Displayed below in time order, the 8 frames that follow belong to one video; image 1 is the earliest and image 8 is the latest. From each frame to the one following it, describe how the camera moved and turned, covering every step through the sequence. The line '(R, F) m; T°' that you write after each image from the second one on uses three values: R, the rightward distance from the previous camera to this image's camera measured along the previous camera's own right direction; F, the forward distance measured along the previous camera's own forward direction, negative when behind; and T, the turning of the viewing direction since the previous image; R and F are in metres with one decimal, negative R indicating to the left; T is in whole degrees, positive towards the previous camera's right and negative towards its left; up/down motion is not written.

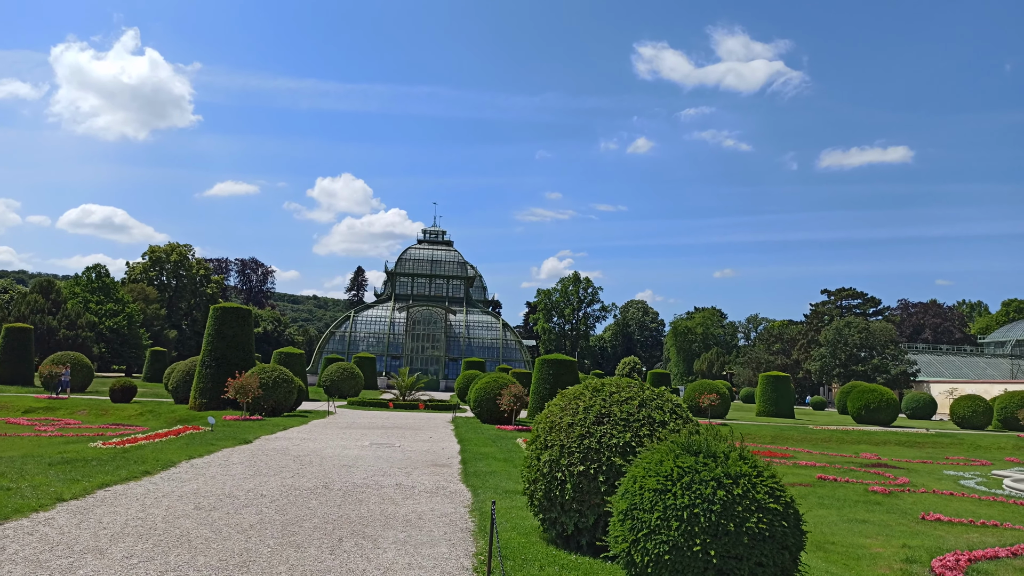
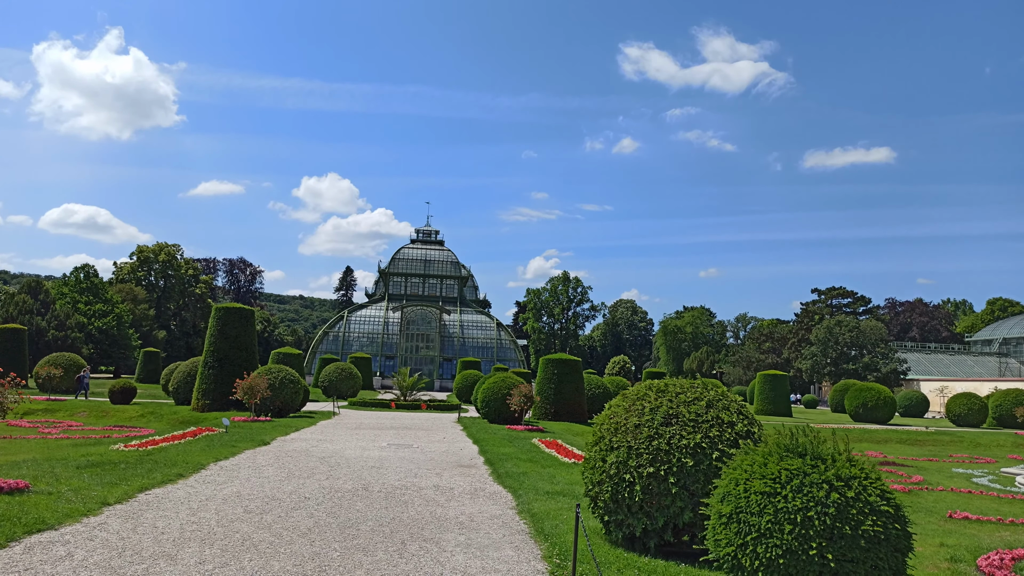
(-0.7, +0.1) m; +1°
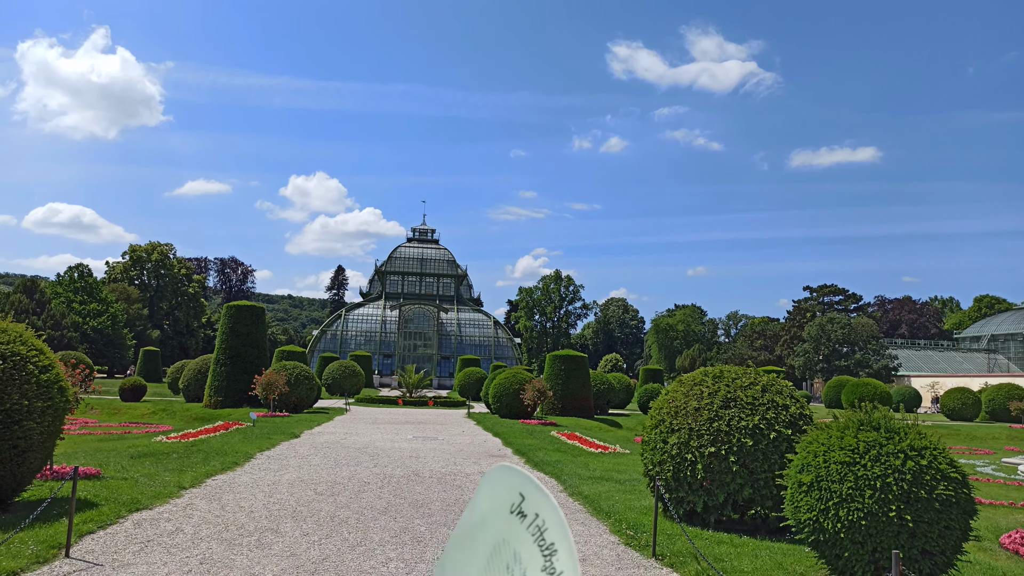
(-0.8, -0.5) m; +1°
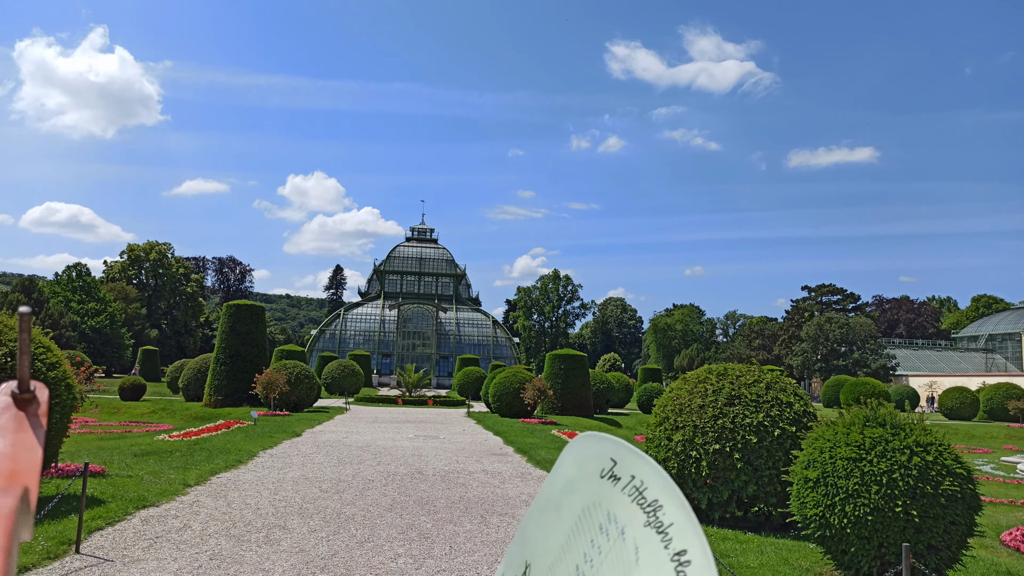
(-0.1, 0.0) m; 0°
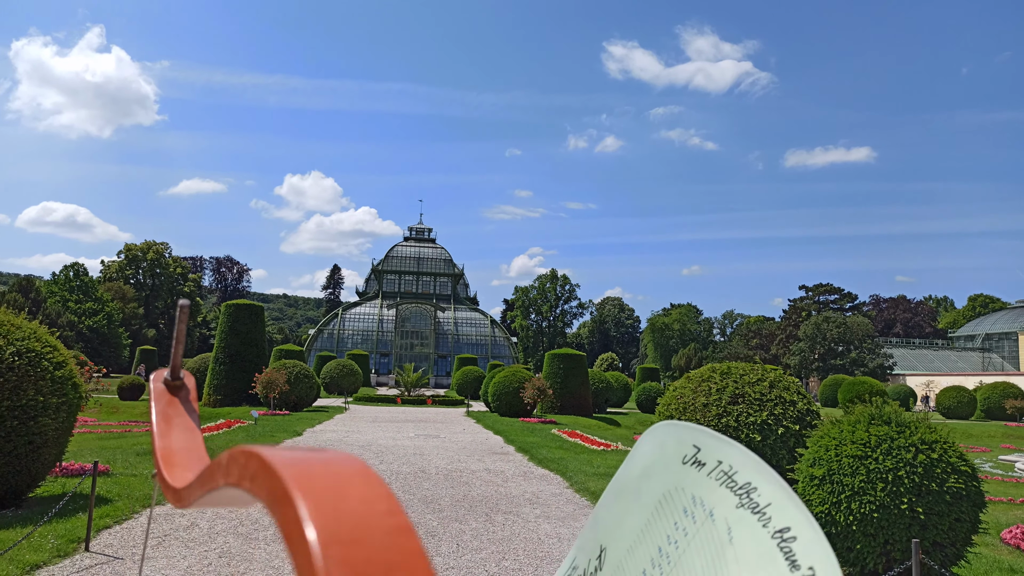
(-0.1, 0.0) m; 0°
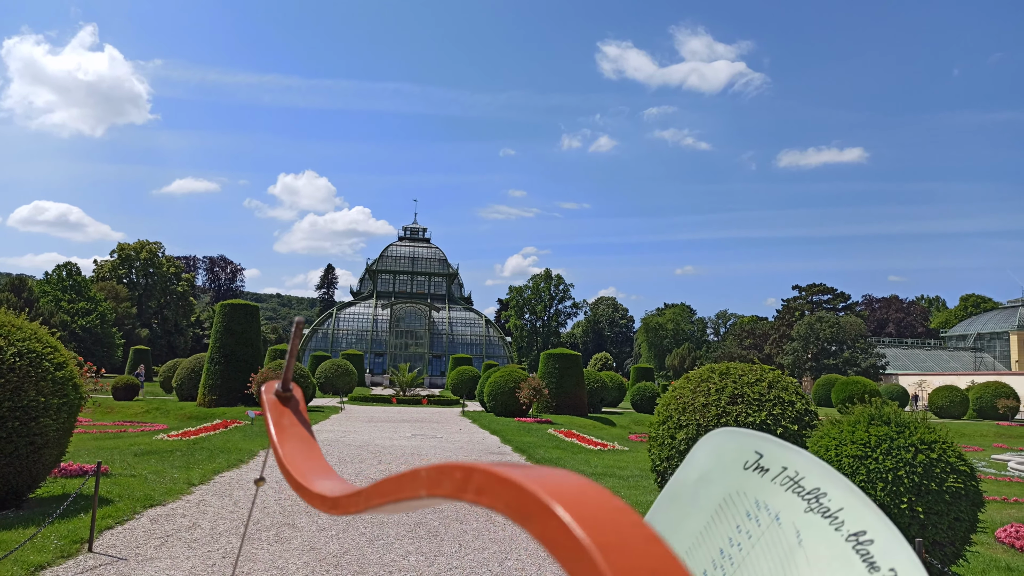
(-0.1, 0.0) m; 0°
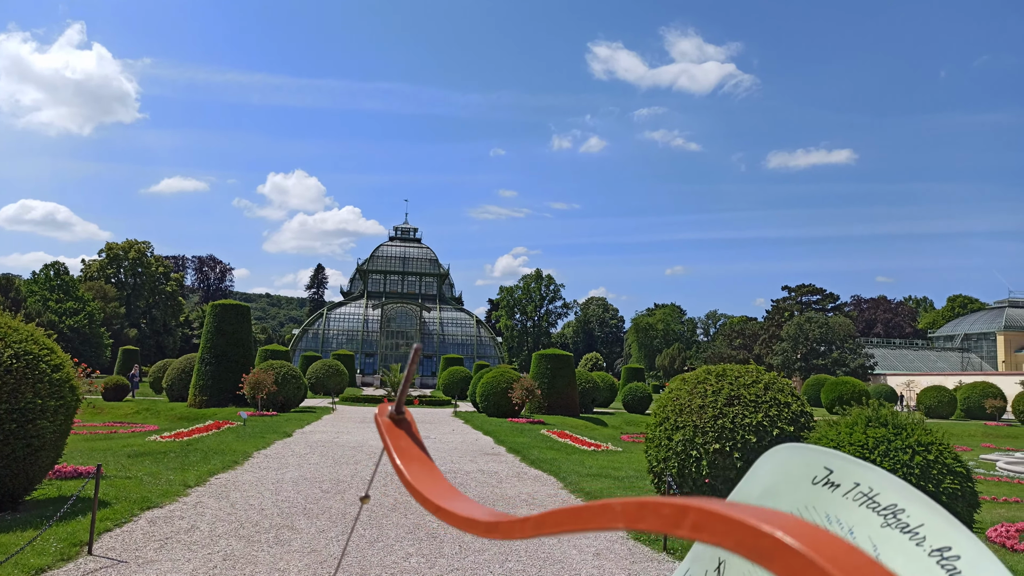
(-0.1, 0.0) m; +1°
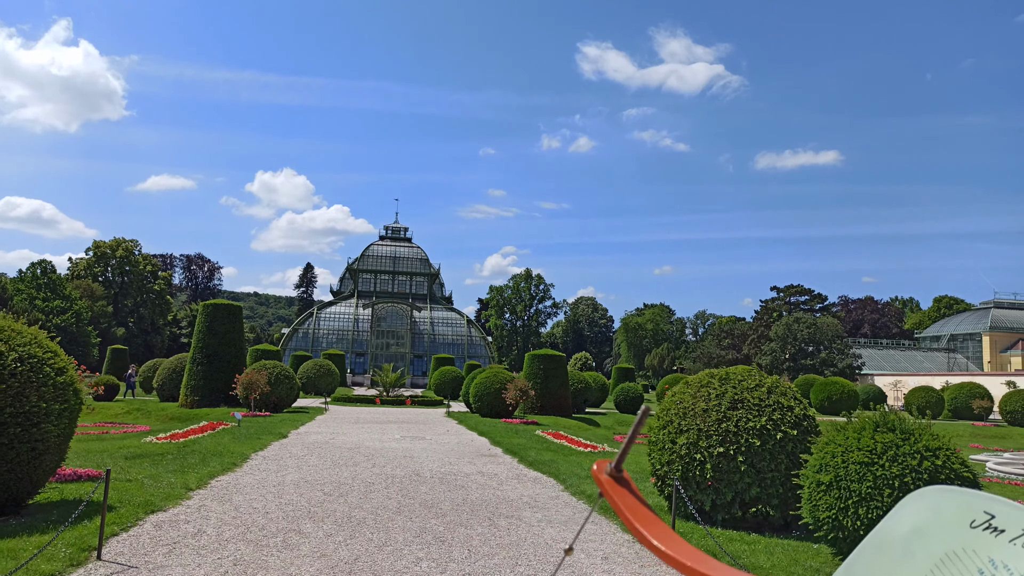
(-0.2, 0.0) m; +1°
